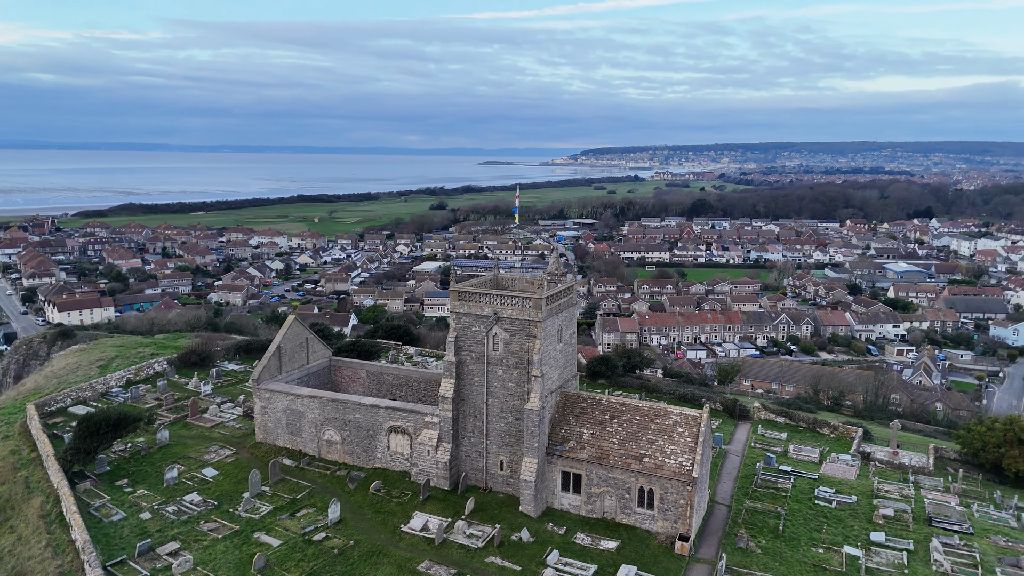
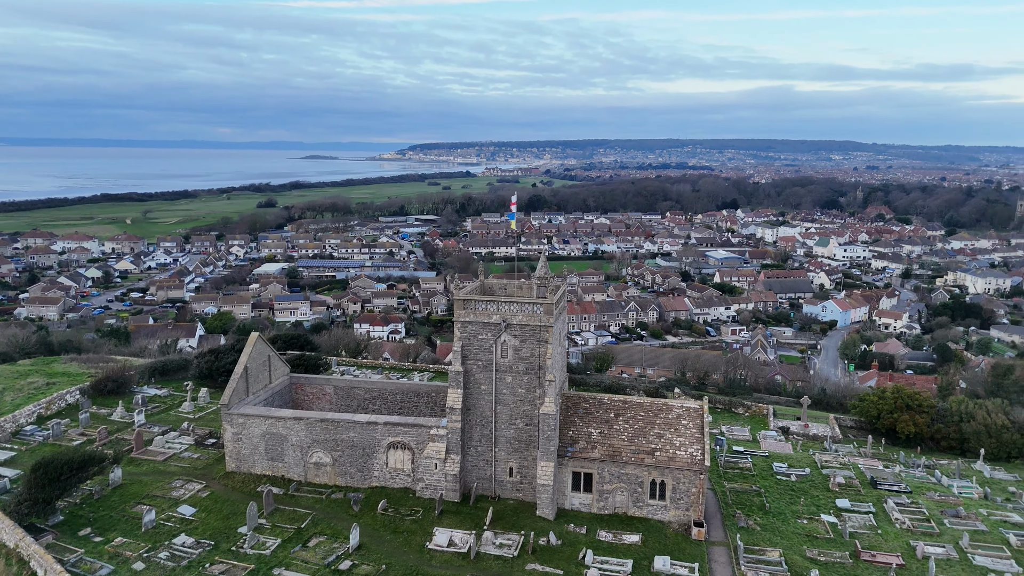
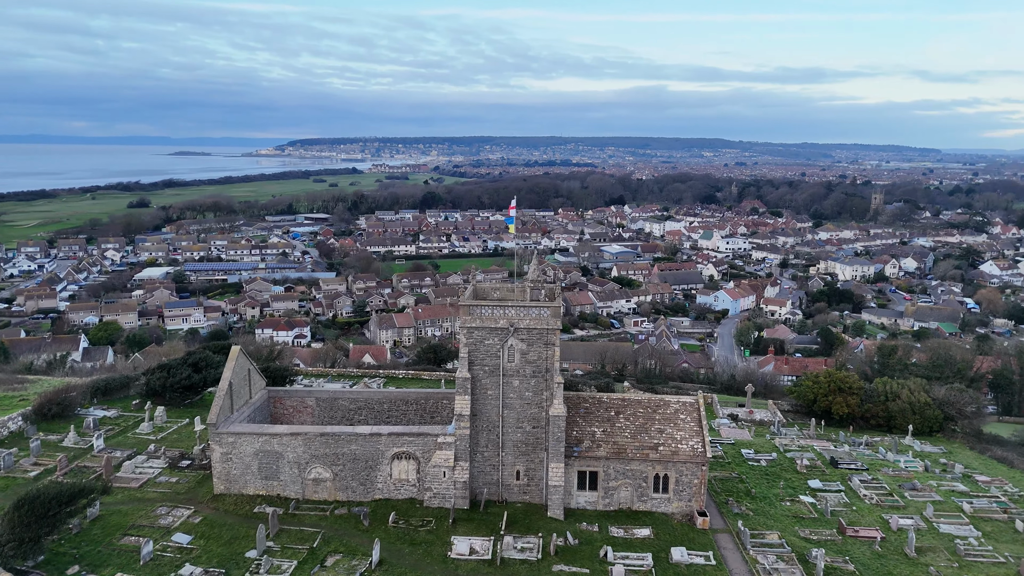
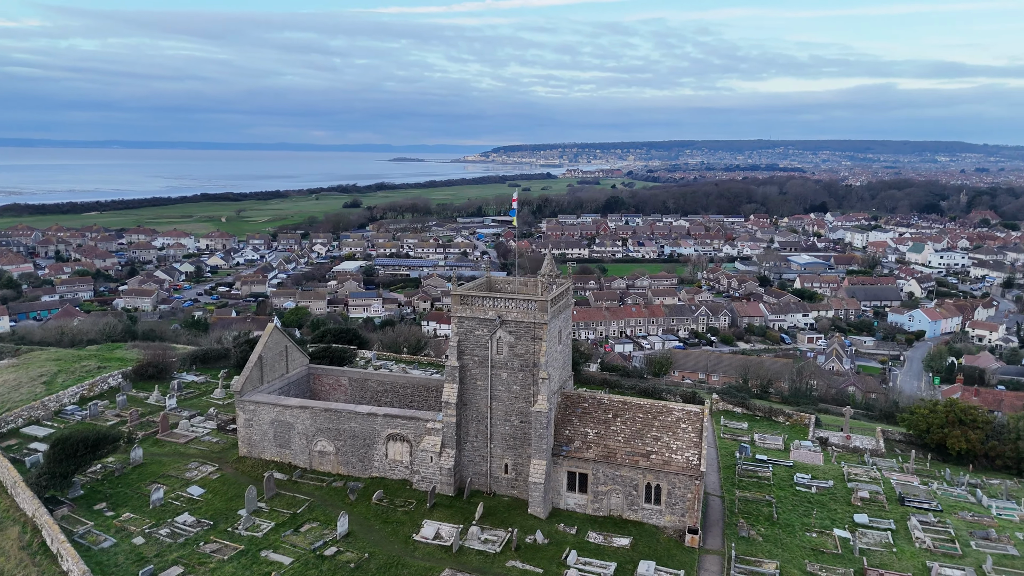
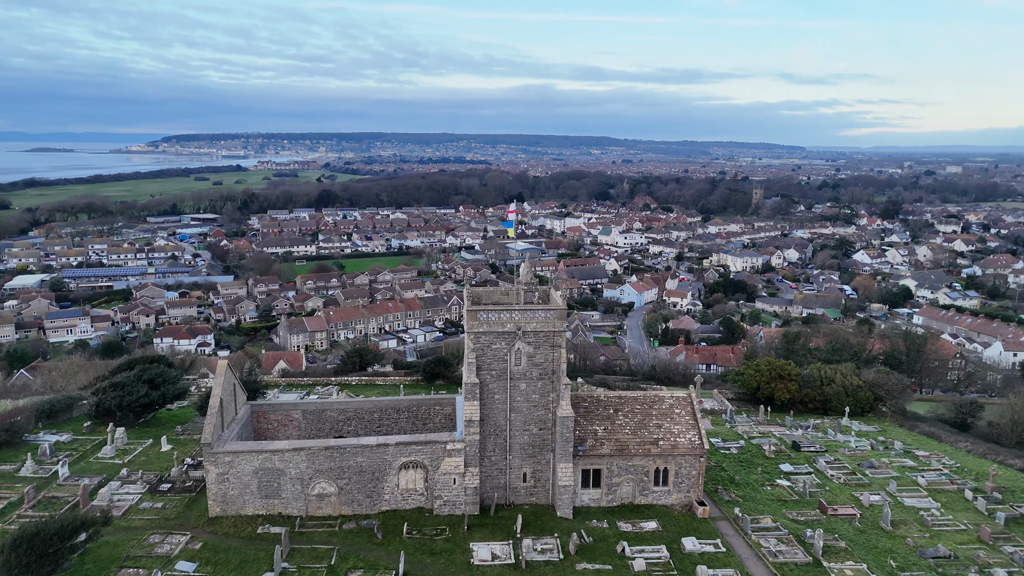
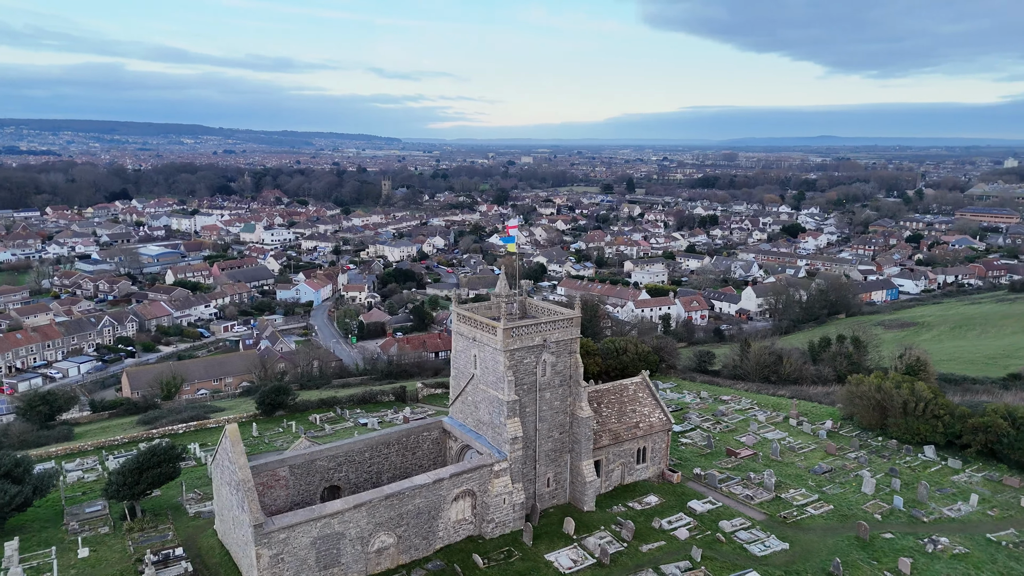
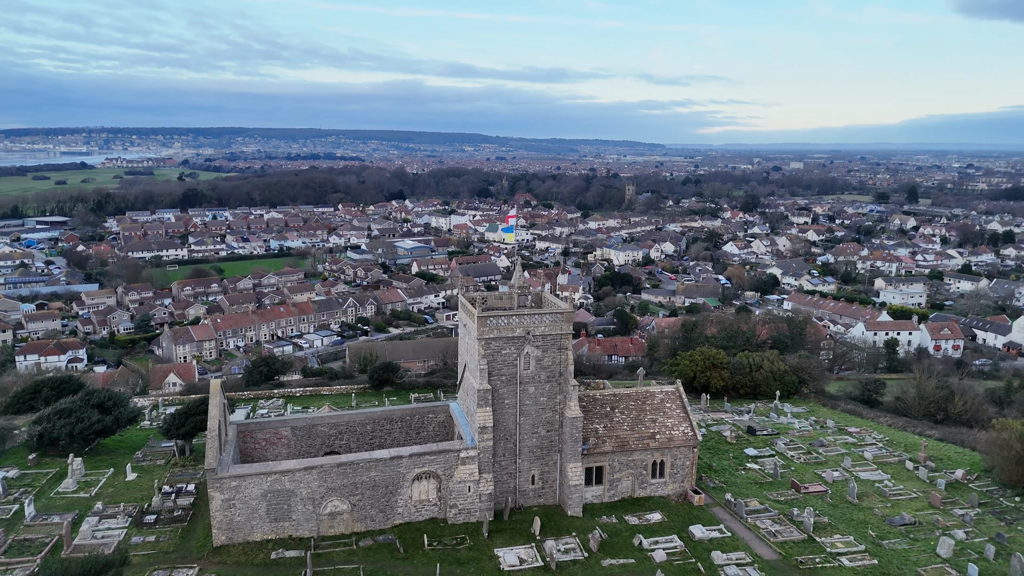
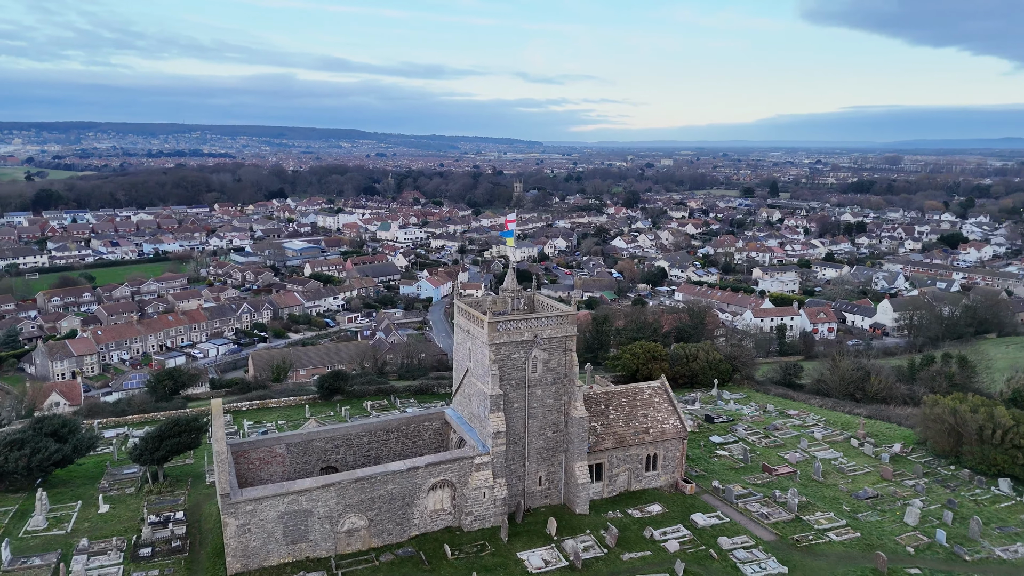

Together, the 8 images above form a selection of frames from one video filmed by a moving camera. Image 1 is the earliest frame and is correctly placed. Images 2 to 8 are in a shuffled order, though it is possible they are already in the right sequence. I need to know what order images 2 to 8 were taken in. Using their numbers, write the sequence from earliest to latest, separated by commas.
4, 2, 3, 5, 7, 8, 6
